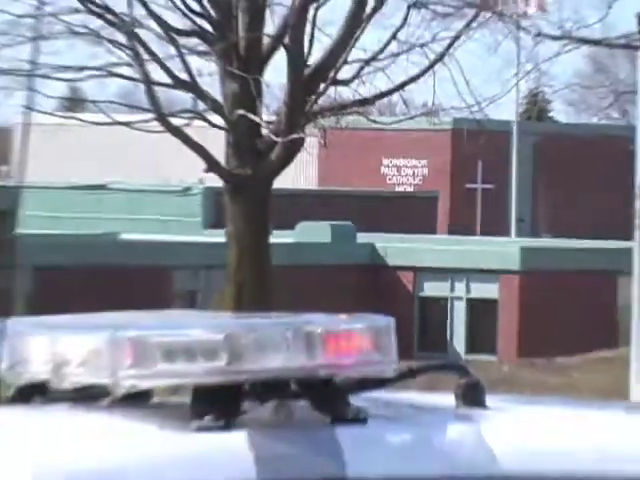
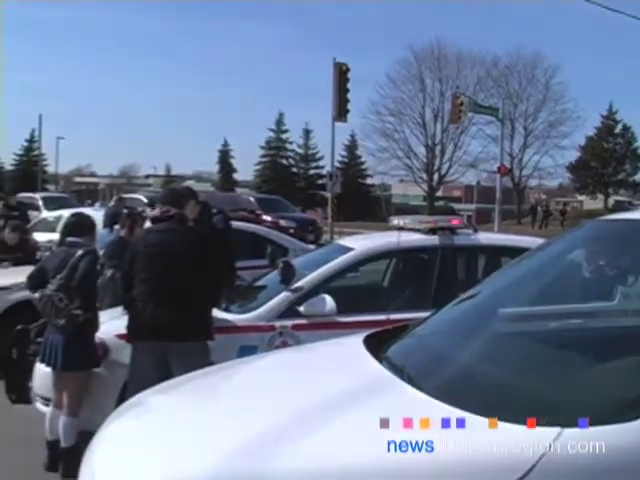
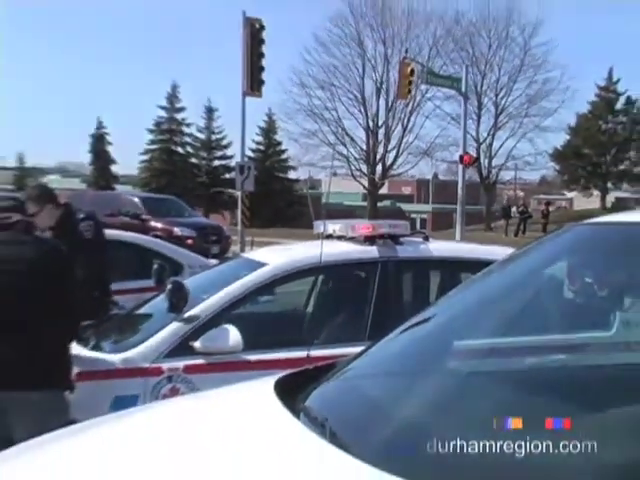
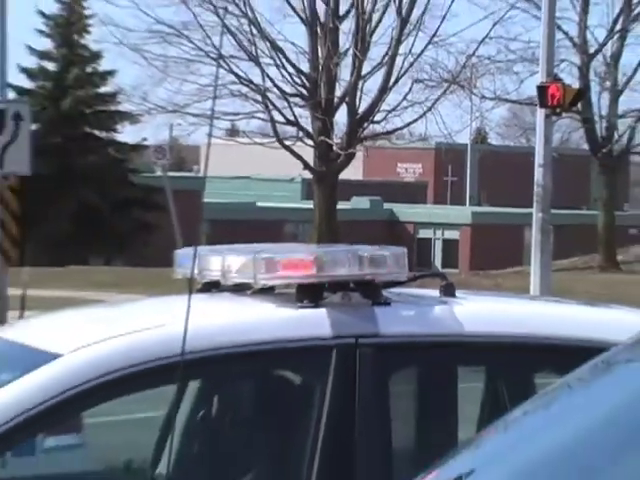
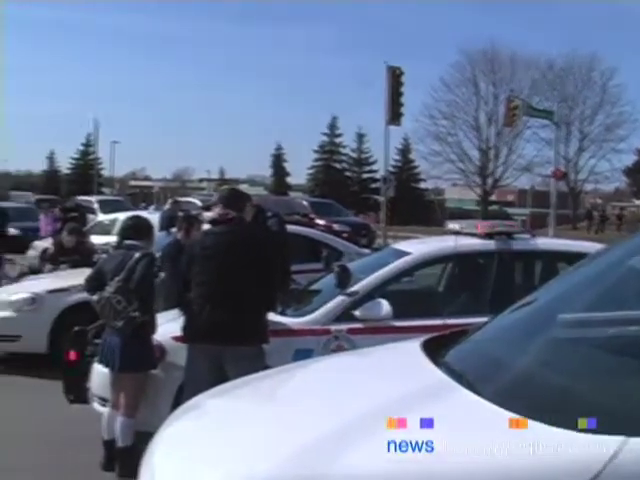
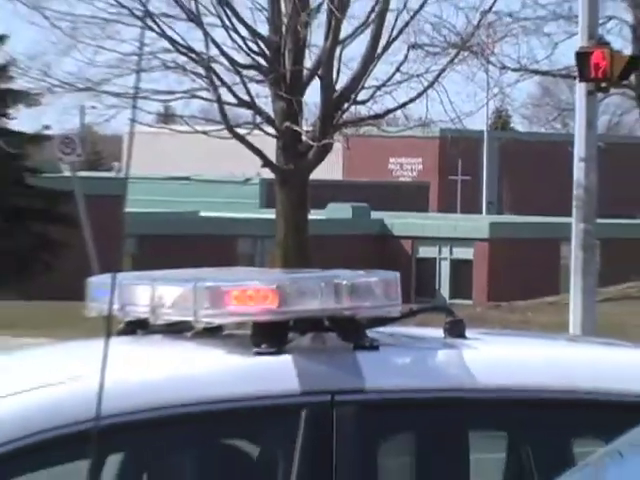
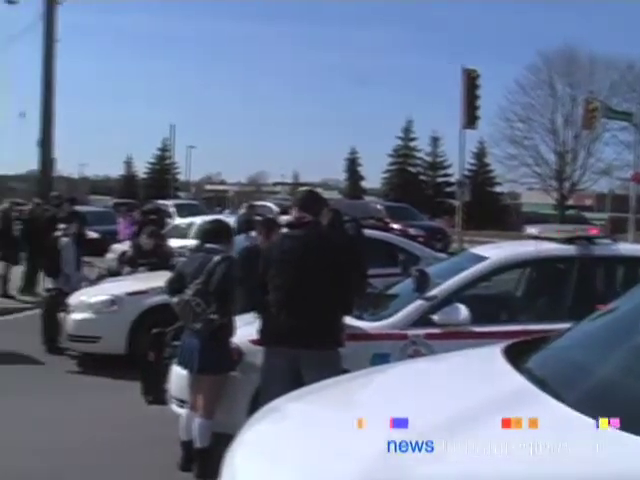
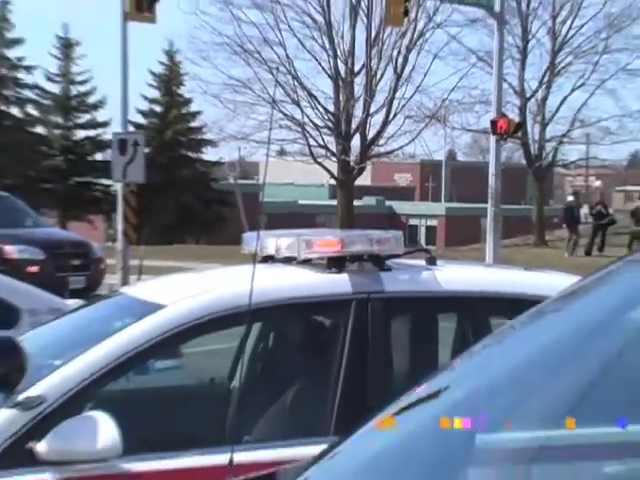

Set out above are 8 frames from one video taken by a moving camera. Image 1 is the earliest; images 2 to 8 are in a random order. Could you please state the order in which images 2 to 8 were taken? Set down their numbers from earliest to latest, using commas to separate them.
6, 4, 8, 3, 2, 5, 7
